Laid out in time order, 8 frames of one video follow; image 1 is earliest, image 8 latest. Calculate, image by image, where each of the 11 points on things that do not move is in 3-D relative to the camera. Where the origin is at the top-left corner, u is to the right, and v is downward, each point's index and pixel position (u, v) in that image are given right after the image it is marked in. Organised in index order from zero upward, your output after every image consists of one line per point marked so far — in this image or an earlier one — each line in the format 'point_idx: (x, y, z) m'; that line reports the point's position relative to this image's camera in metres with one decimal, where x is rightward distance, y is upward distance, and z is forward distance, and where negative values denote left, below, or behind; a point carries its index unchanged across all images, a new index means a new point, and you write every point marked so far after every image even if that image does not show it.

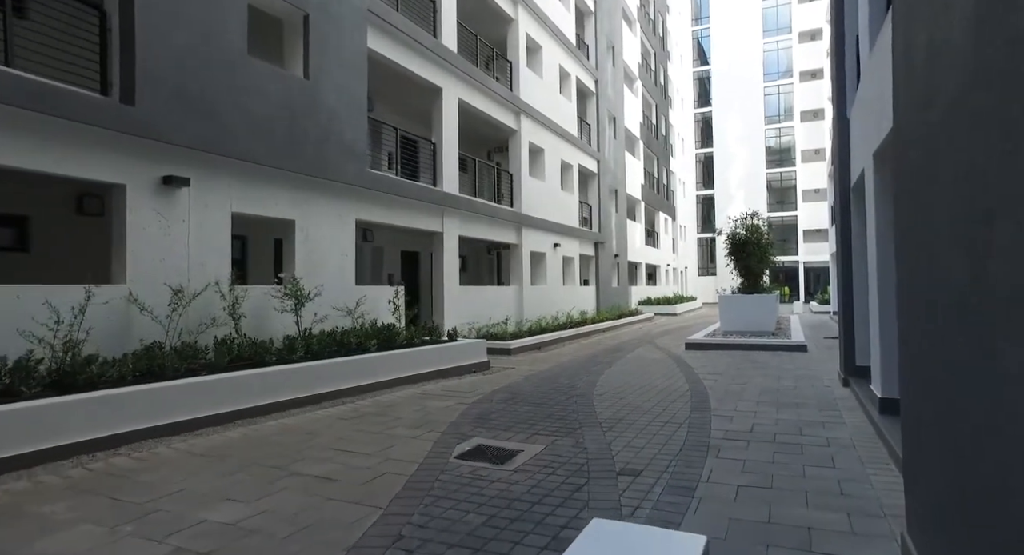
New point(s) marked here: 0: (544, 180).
0: (+1.1, +3.2, +19.3) m
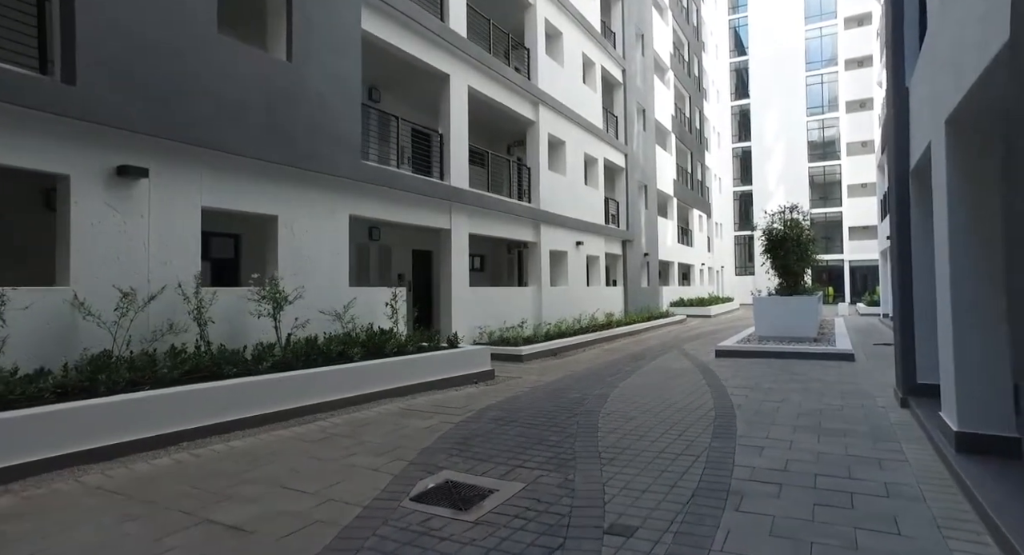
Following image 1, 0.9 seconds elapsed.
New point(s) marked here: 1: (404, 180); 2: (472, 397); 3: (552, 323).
0: (+1.7, +3.2, +18.2) m
1: (-2.1, +1.9, +11.2) m
2: (-0.6, -1.7, +8.3) m
3: (+1.1, -1.3, +16.5) m
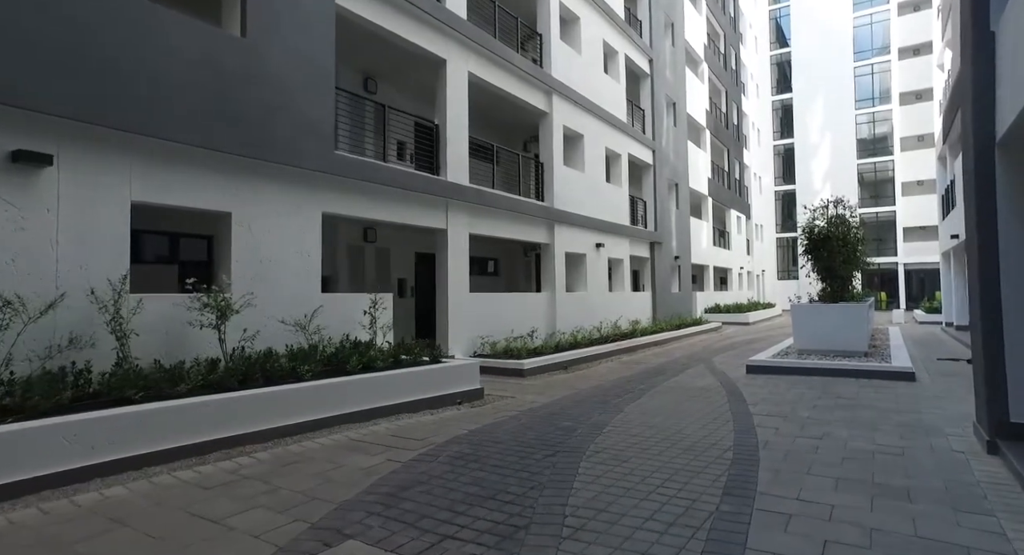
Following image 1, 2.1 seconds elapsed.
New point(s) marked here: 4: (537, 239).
0: (+2.1, +3.1, +16.8) m
1: (-2.1, +1.8, +10.1) m
2: (-0.8, -1.8, +7.1) m
3: (+1.4, -1.4, +15.1) m
4: (+0.6, +0.9, +14.7) m
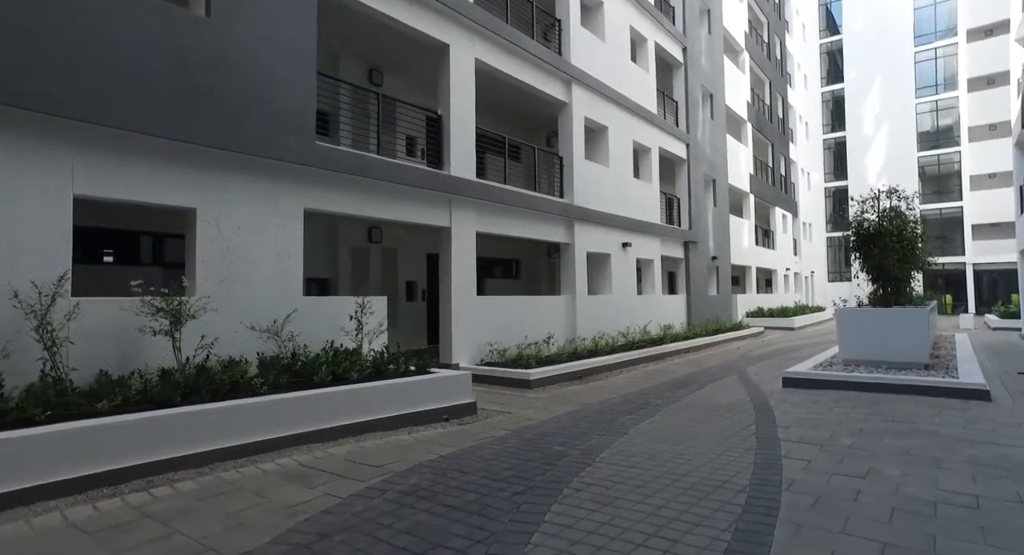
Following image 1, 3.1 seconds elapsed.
0: (+2.6, +3.0, +15.7) m
1: (-2.1, +1.8, +9.3) m
2: (-1.0, -1.8, +6.2) m
3: (+1.9, -1.5, +14.0) m
4: (+1.0, +0.9, +13.7) m
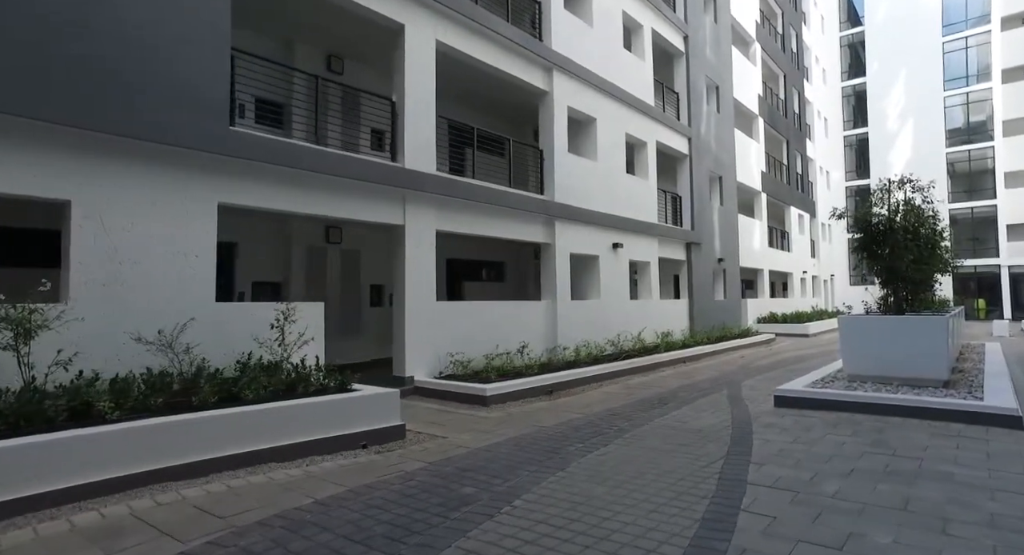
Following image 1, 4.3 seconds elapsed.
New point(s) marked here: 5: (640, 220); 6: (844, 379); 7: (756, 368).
0: (+2.1, +2.9, +14.5) m
1: (-2.8, +1.7, +8.3) m
2: (-1.8, -1.8, +5.1) m
3: (+1.3, -1.5, +12.8) m
4: (+0.5, +0.8, +12.5) m
5: (+3.5, +1.6, +16.0) m
6: (+5.1, -1.6, +9.0) m
7: (+5.4, -2.0, +12.9) m
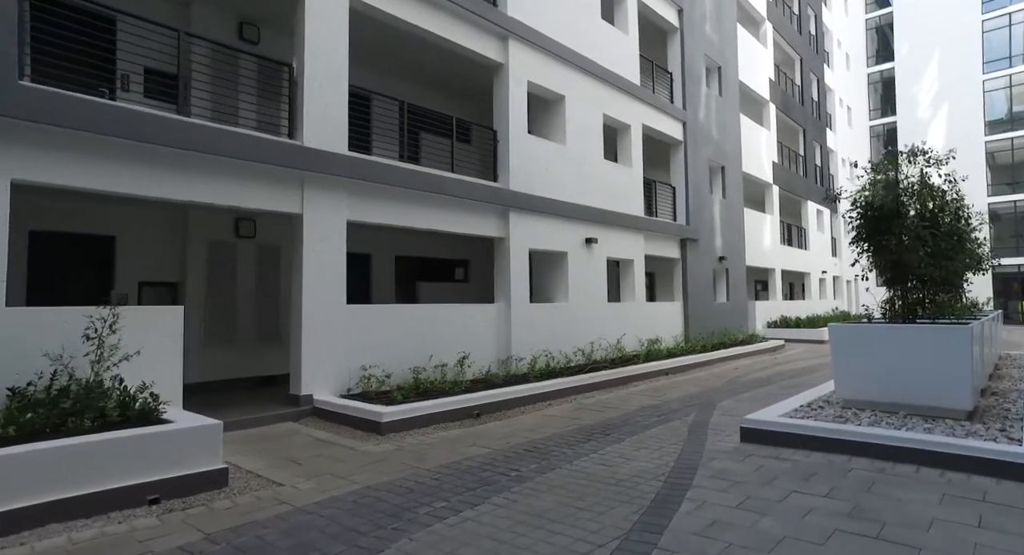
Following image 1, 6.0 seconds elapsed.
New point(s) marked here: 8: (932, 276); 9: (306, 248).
0: (+1.2, +3.0, +12.8) m
1: (-4.0, +1.7, +6.7) m
2: (-3.1, -1.8, +3.5) m
3: (+0.3, -1.5, +11.1) m
4: (-0.5, +0.8, +10.8) m
5: (+2.7, +1.6, +14.1) m
6: (+4.0, -1.5, +7.1) m
7: (+4.4, -2.0, +11.0) m
8: (+5.5, +0.1, +7.5) m
9: (-2.9, +0.4, +8.2) m
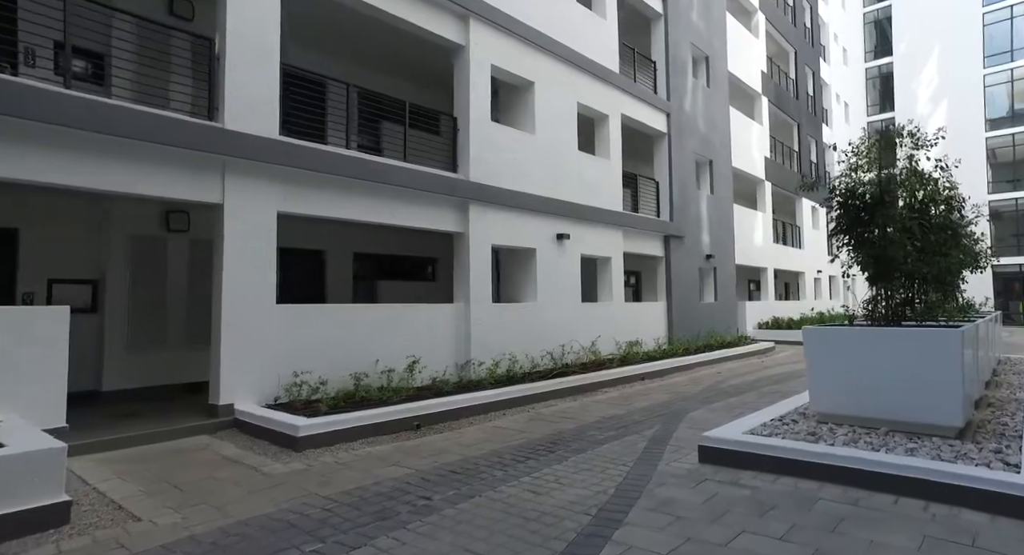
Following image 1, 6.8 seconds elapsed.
0: (+0.5, +3.0, +12.0) m
1: (-4.7, +1.8, +6.0) m
2: (-3.8, -1.7, +2.7) m
3: (-0.4, -1.5, +10.3) m
4: (-1.2, +0.9, +10.0) m
5: (+2.0, +1.6, +13.3) m
6: (+3.3, -1.5, +6.3) m
7: (+3.7, -2.0, +10.2) m
8: (+4.8, +0.1, +6.7) m
9: (-3.6, +0.5, +7.4) m
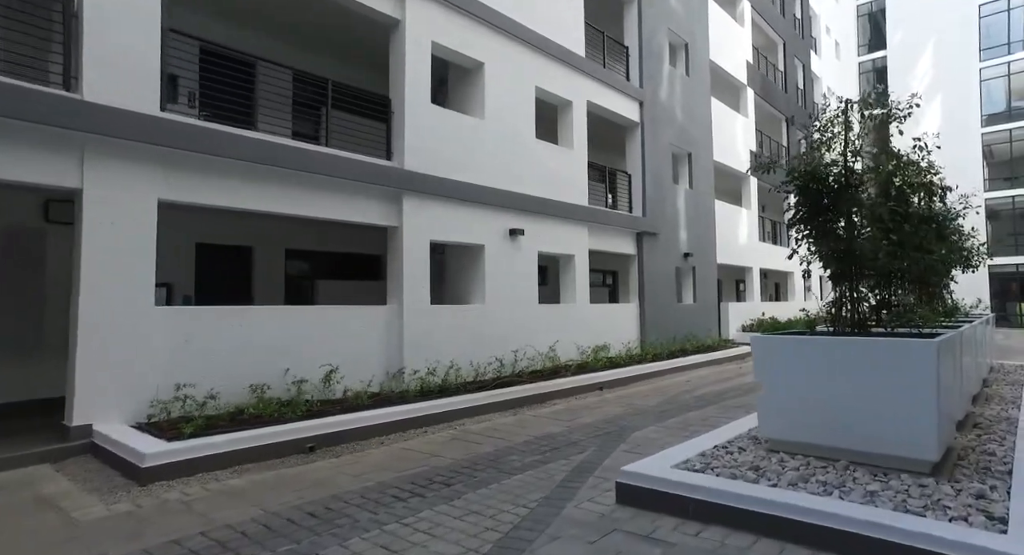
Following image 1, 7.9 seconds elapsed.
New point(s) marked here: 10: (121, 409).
0: (-0.5, +3.0, +10.9) m
1: (-5.7, +1.8, +4.9) m
2: (-4.8, -1.7, +1.6) m
3: (-1.3, -1.5, +9.2) m
4: (-2.2, +0.9, +9.0) m
5: (+1.0, +1.6, +12.3) m
6: (+2.3, -1.5, +5.2) m
7: (+2.7, -1.9, +9.1) m
8: (+3.8, +0.1, +5.7) m
9: (-4.6, +0.5, +6.3) m
10: (-4.3, -1.5, +6.4) m
